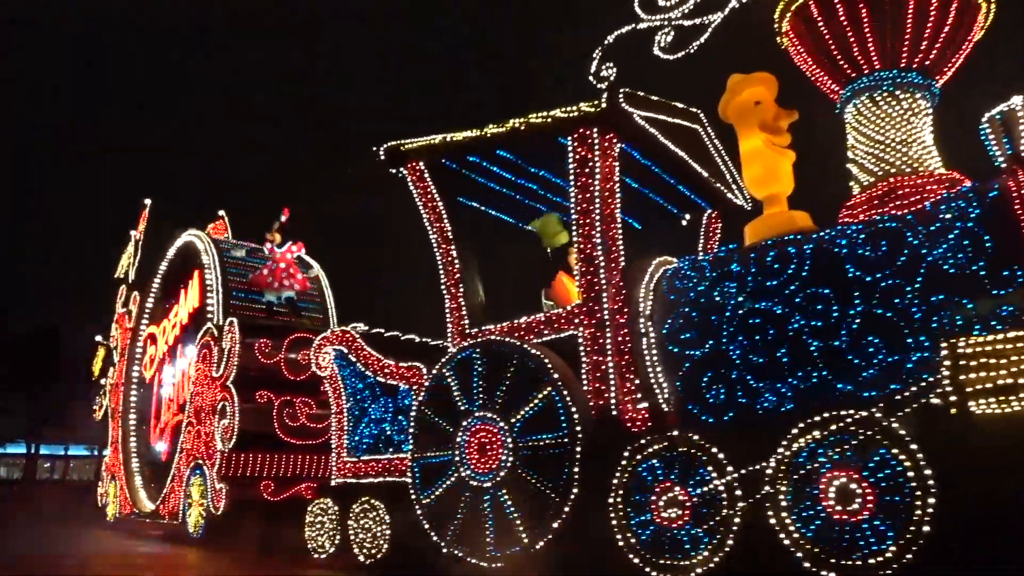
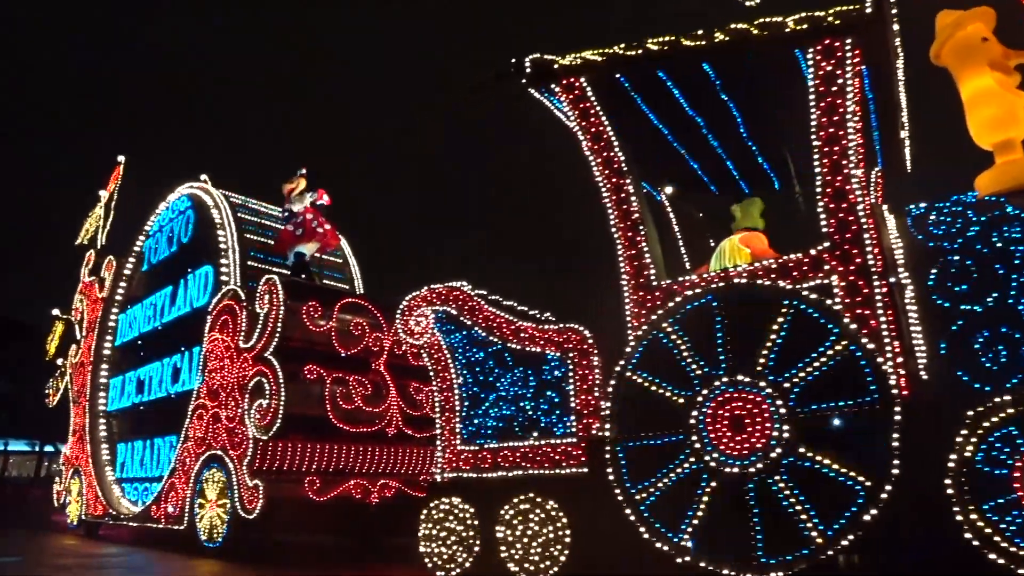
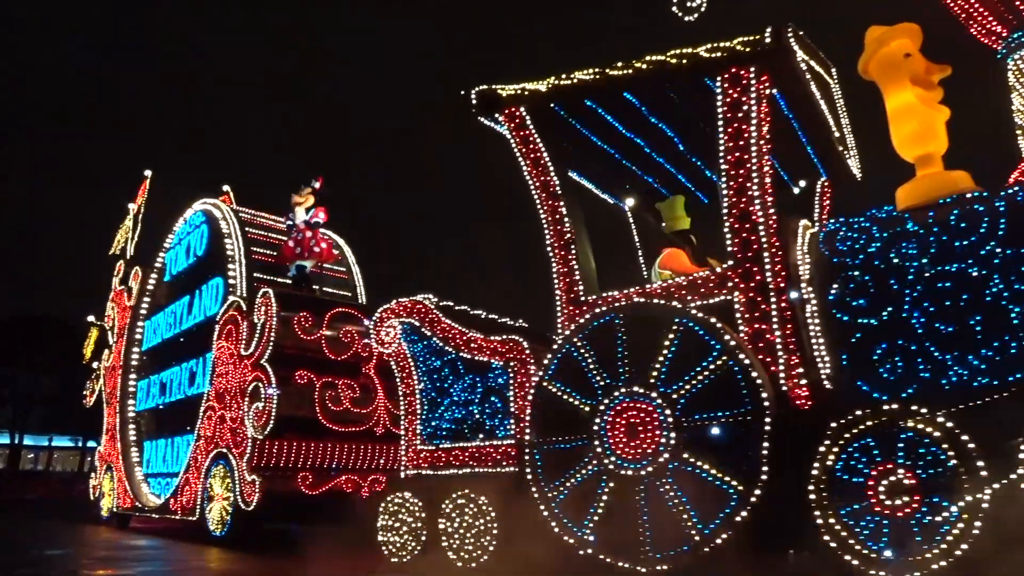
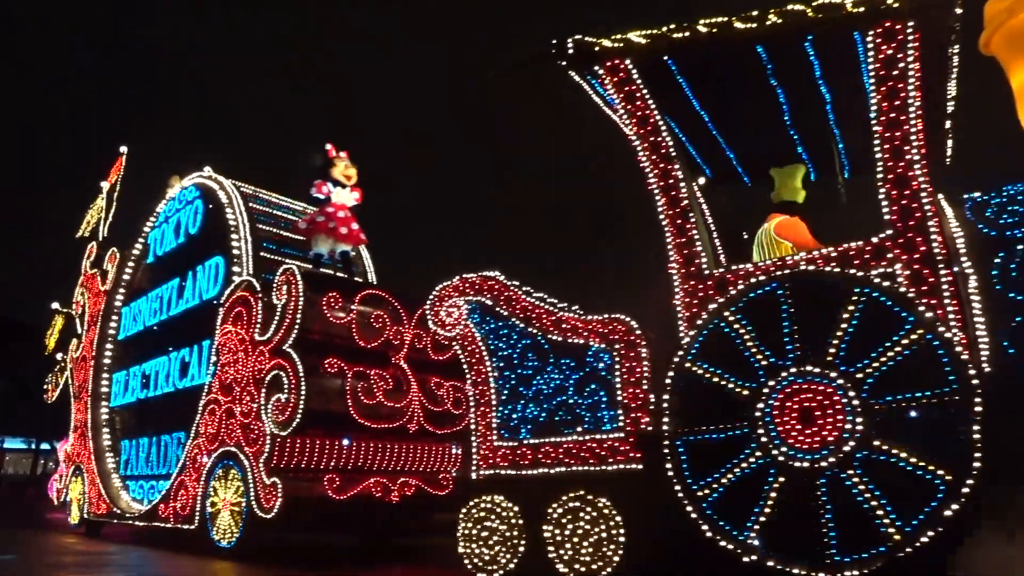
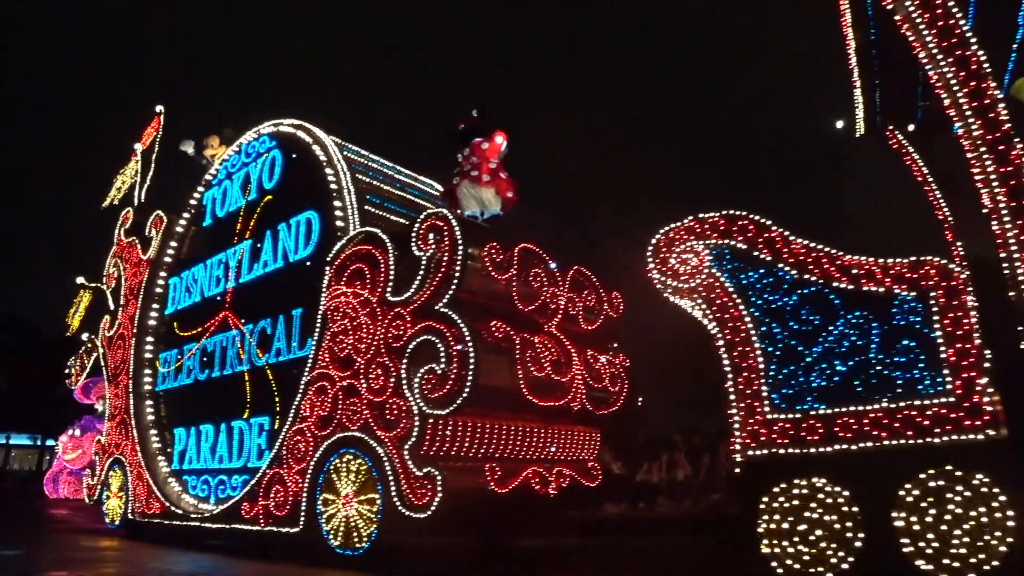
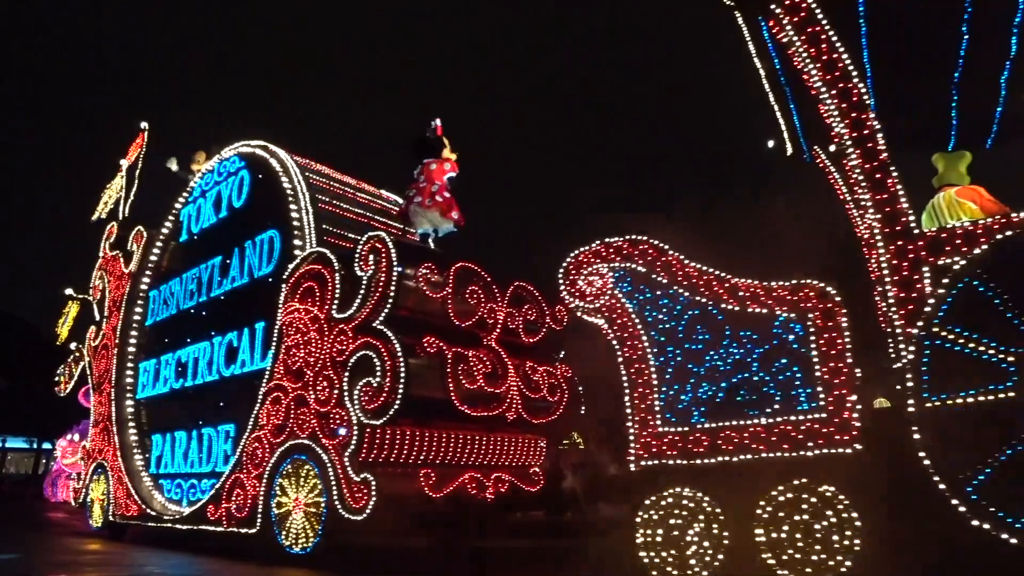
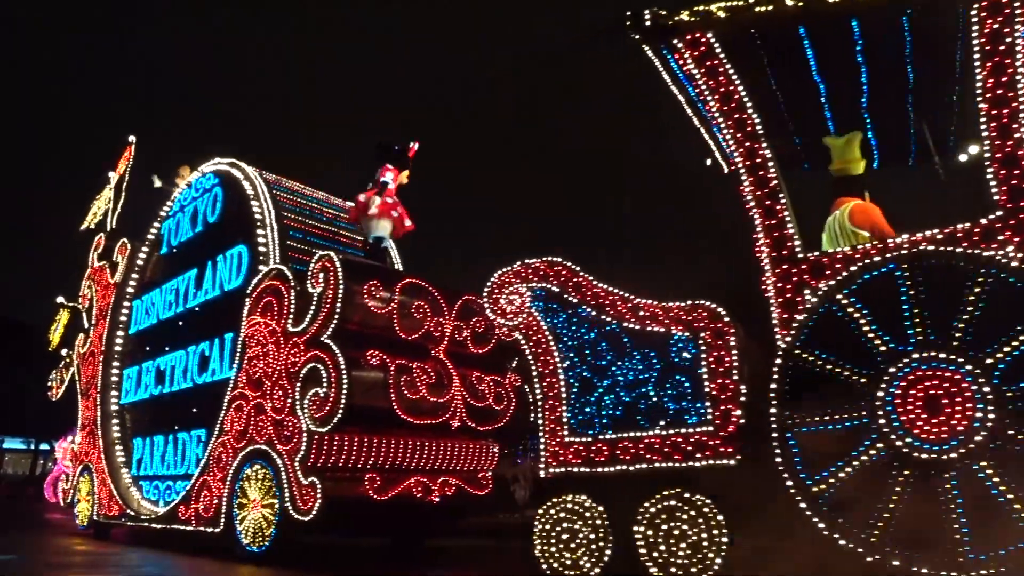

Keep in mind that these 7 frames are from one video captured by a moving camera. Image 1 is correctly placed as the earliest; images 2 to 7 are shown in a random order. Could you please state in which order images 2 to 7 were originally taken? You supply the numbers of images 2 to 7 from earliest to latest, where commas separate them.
3, 2, 4, 7, 6, 5
